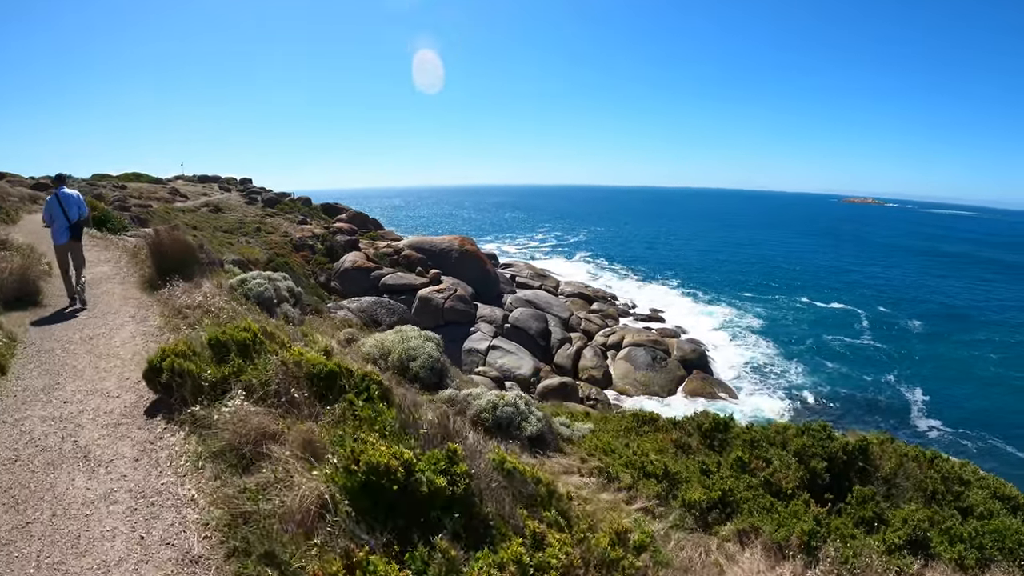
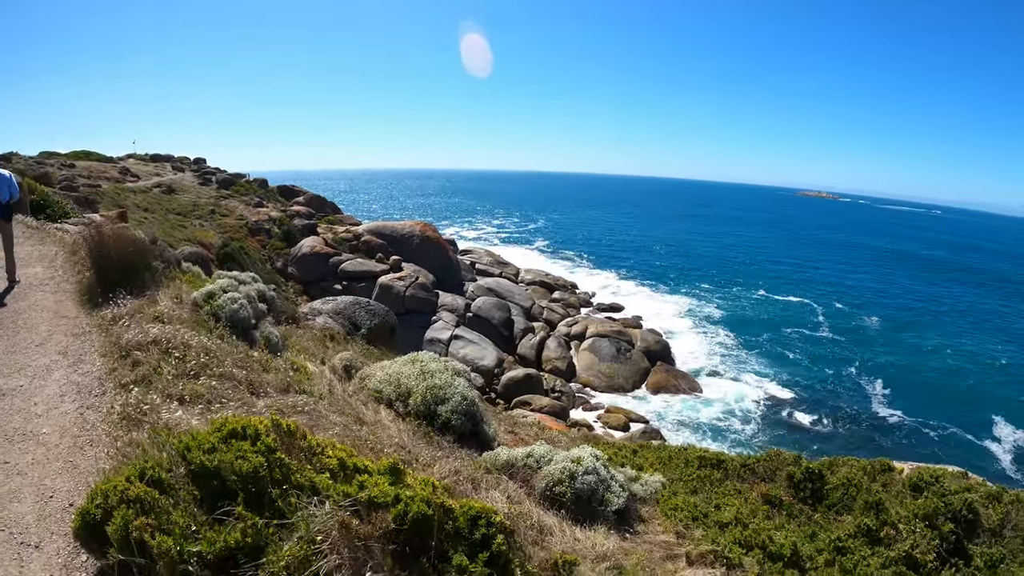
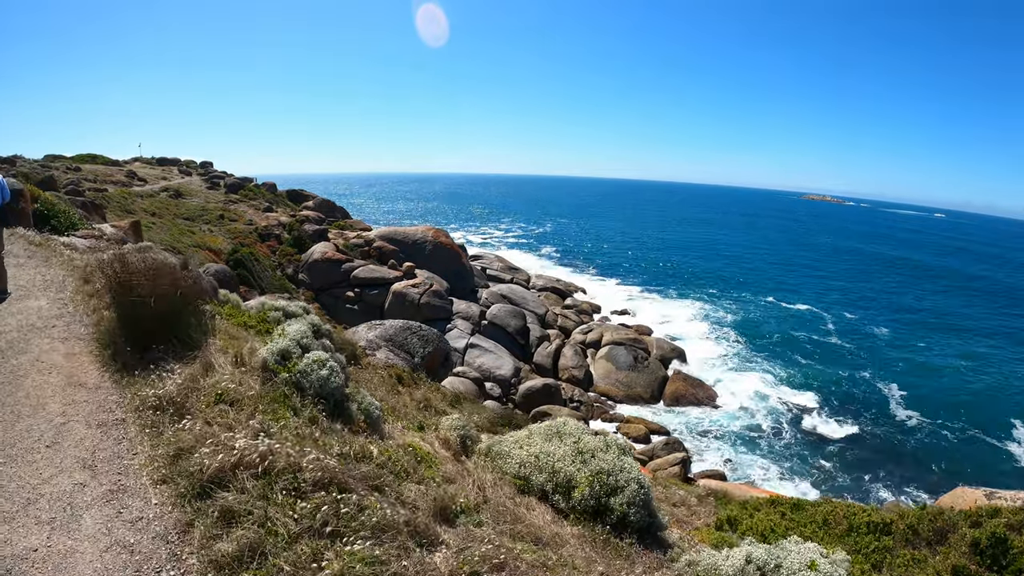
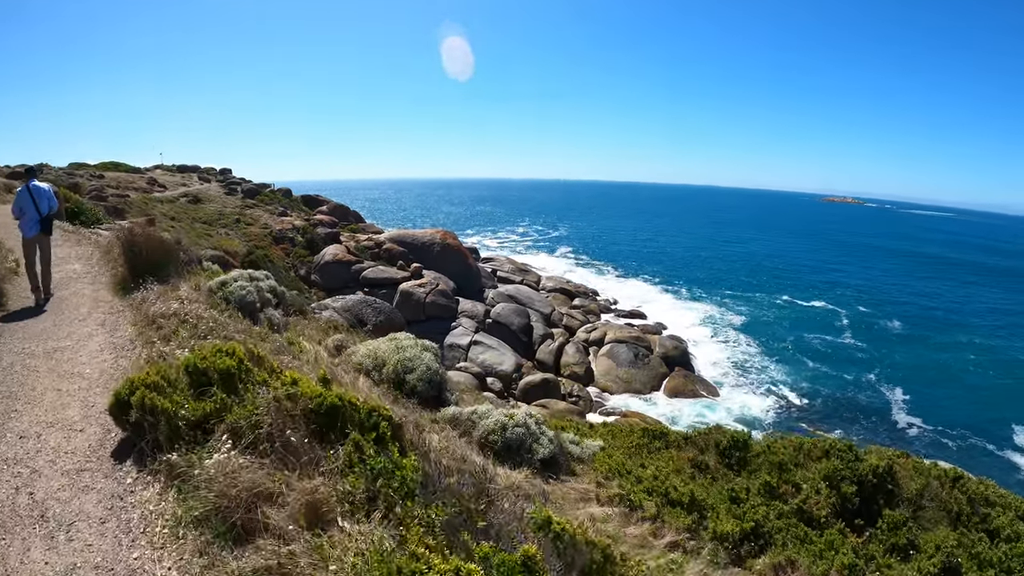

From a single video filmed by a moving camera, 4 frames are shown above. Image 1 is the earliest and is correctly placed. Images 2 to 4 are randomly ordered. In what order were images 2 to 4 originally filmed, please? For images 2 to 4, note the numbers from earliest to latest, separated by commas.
4, 2, 3
